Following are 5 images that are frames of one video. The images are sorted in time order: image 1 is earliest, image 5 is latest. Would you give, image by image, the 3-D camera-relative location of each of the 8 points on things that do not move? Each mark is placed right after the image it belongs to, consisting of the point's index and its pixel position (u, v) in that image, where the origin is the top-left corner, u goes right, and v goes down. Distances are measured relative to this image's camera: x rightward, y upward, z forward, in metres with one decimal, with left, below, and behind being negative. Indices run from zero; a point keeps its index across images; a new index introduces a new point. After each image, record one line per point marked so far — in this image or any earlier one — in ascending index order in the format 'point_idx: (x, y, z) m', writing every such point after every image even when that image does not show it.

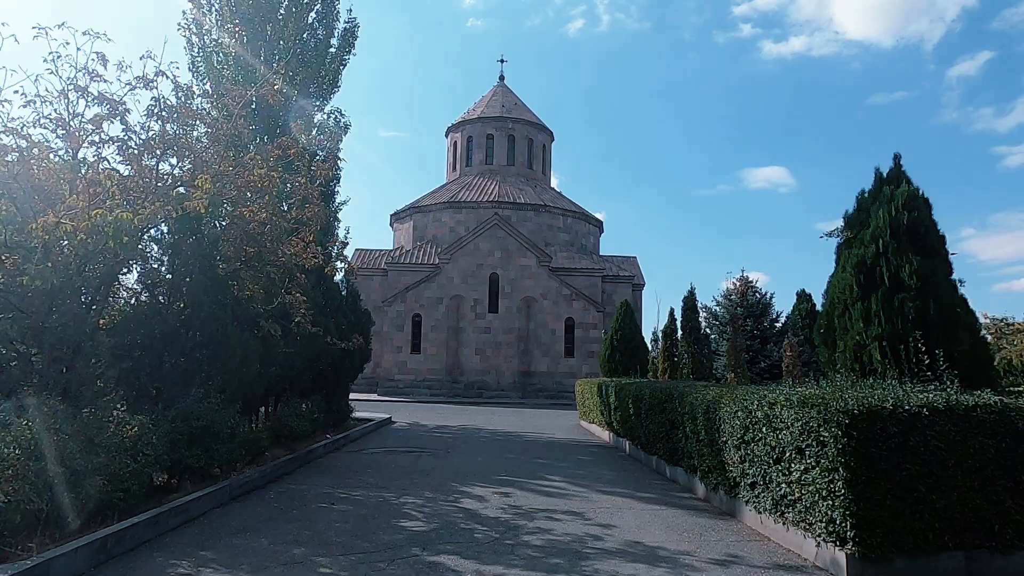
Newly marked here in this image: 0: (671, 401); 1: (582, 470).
0: (+2.2, -1.5, +10.2) m
1: (+1.1, -2.8, +11.5) m
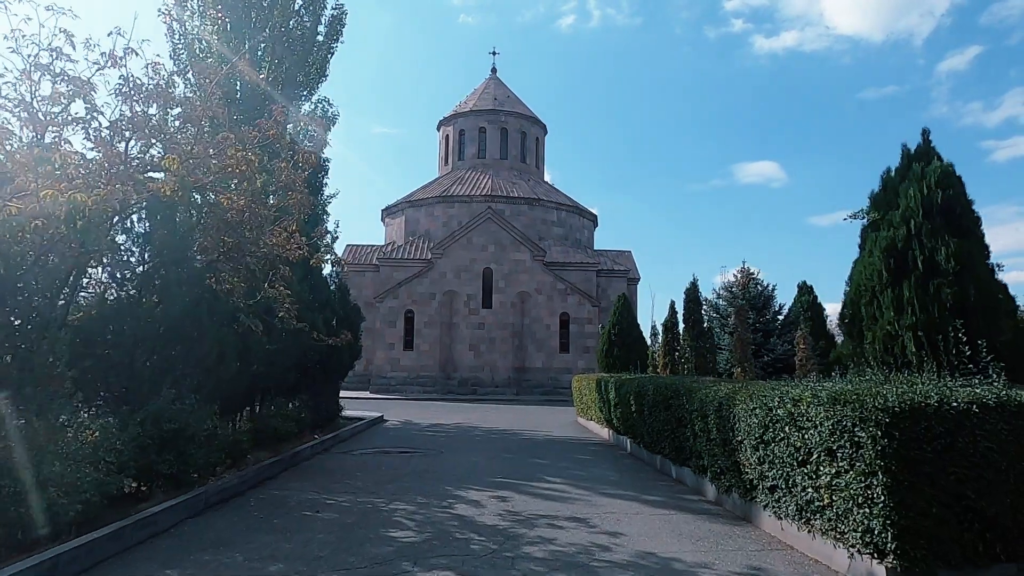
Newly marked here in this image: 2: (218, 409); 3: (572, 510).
0: (+2.1, -1.4, +9.7) m
1: (+1.0, -2.7, +11.0) m
2: (-4.1, -1.7, +10.3) m
3: (+0.6, -2.3, +7.8) m
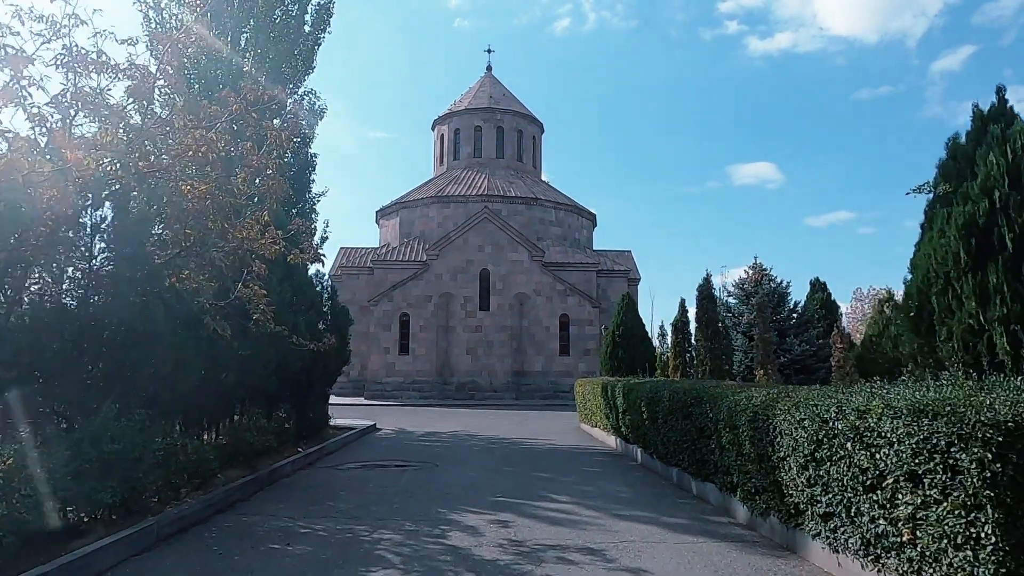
0: (+2.1, -1.3, +8.6) m
1: (+1.0, -2.6, +9.9) m
2: (-4.1, -1.7, +9.2) m
3: (+0.6, -2.3, +6.8) m
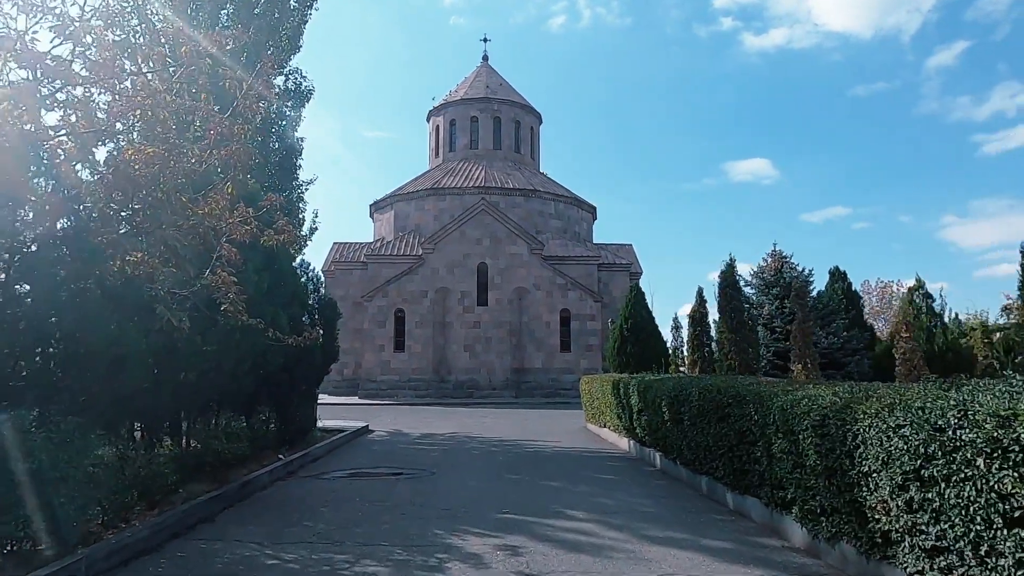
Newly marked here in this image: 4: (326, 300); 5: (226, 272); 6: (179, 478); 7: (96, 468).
0: (+2.2, -1.1, +7.3) m
1: (+1.1, -2.4, +8.6) m
2: (-4.0, -1.5, +7.9) m
3: (+0.7, -2.1, +5.5) m
4: (-3.7, -0.2, +14.9) m
5: (-3.3, +0.2, +8.6) m
6: (-3.6, -2.0, +8.0) m
7: (-3.4, -1.5, +6.3) m
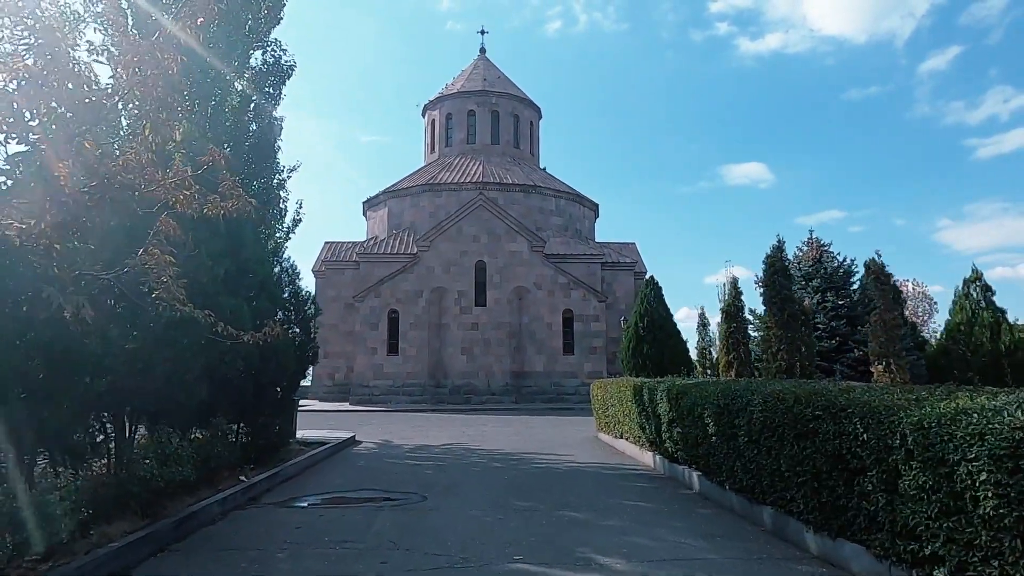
0: (+2.3, -1.0, +5.5) m
1: (+1.2, -2.3, +6.8) m
2: (-3.9, -1.3, +6.0) m
3: (+0.9, -1.9, +3.6) m
4: (-3.6, -0.1, +13.0) m
5: (-3.2, +0.4, +6.7) m
6: (-3.4, -1.9, +6.1) m
7: (-3.3, -1.3, +4.4) m
